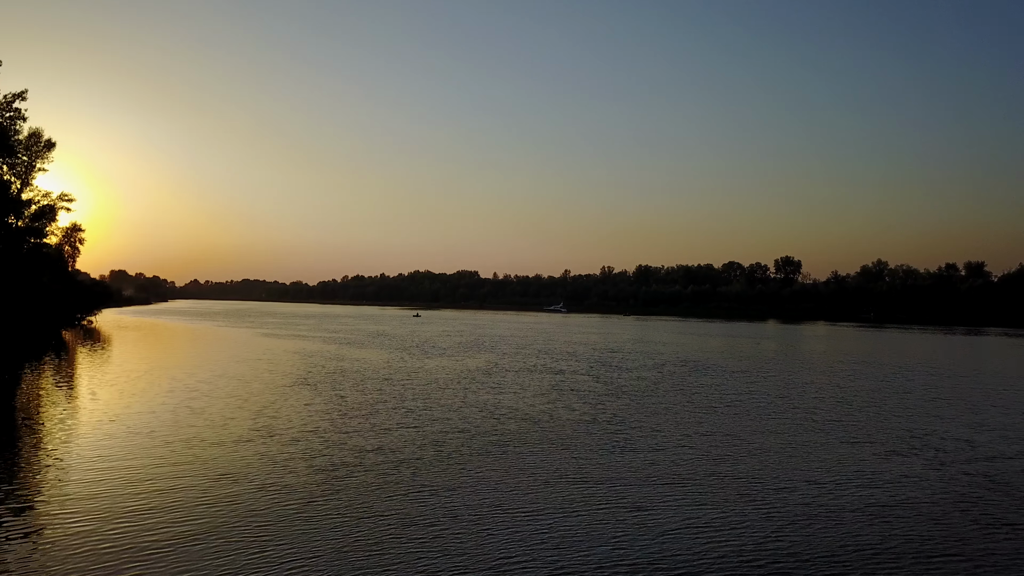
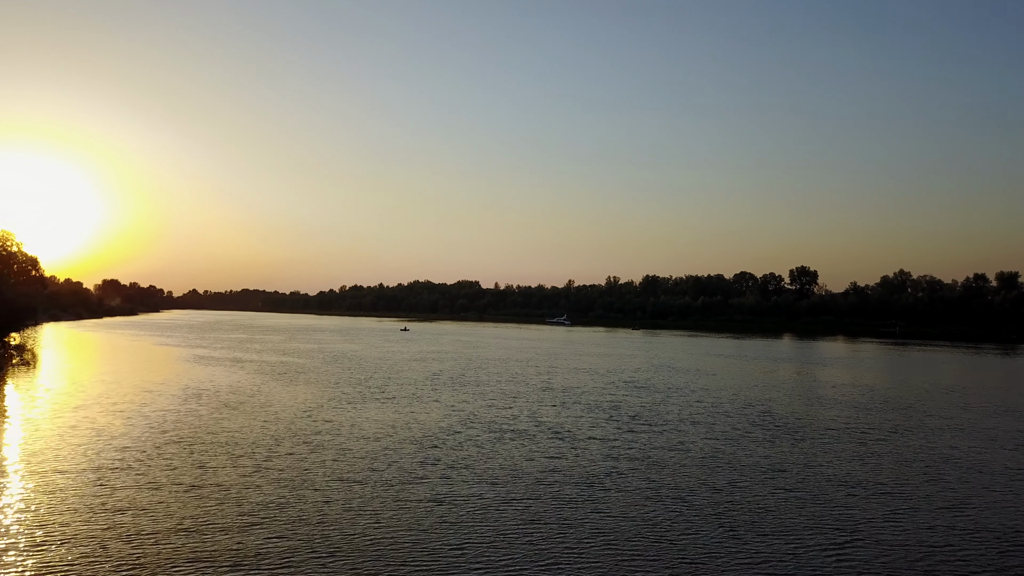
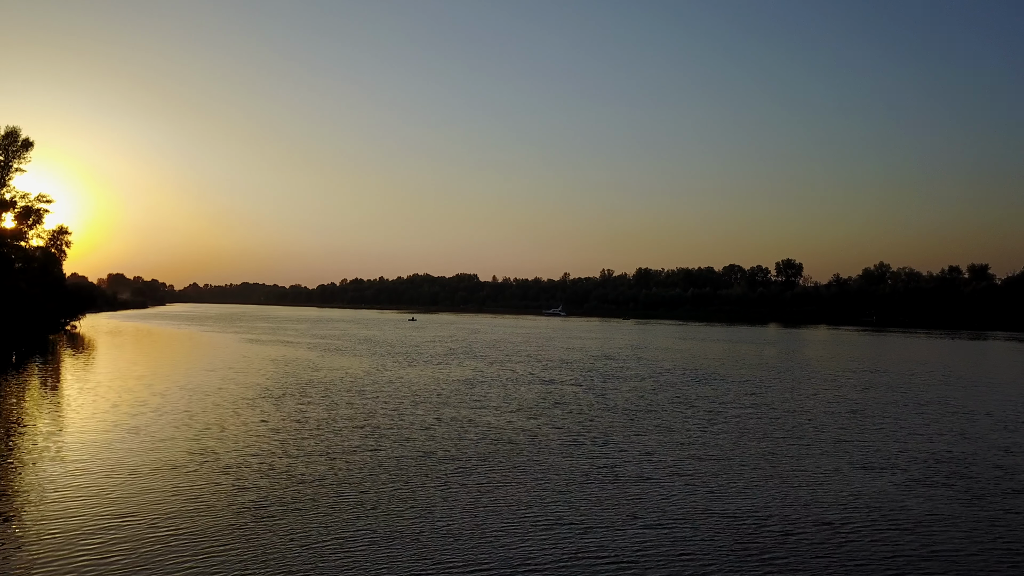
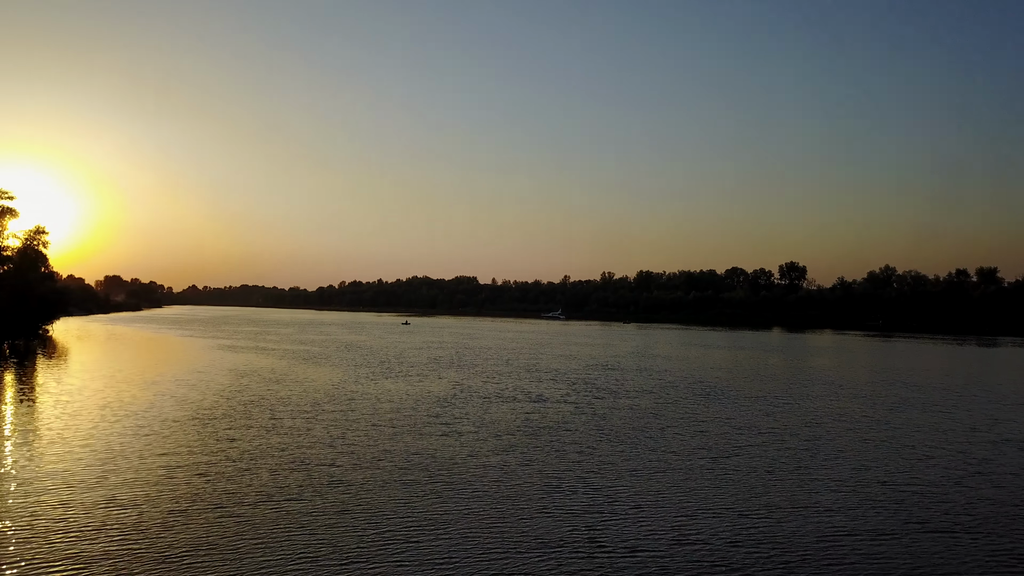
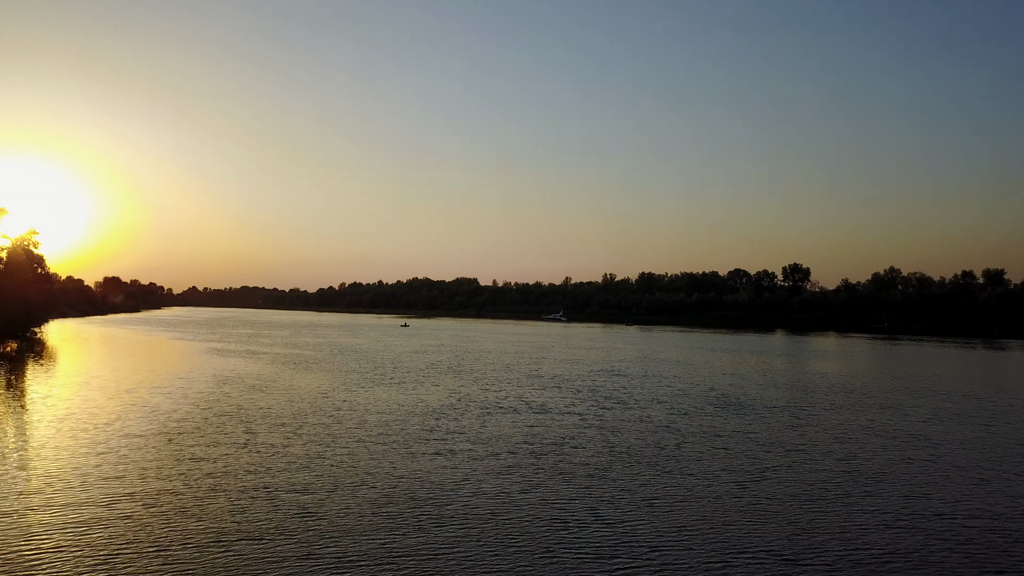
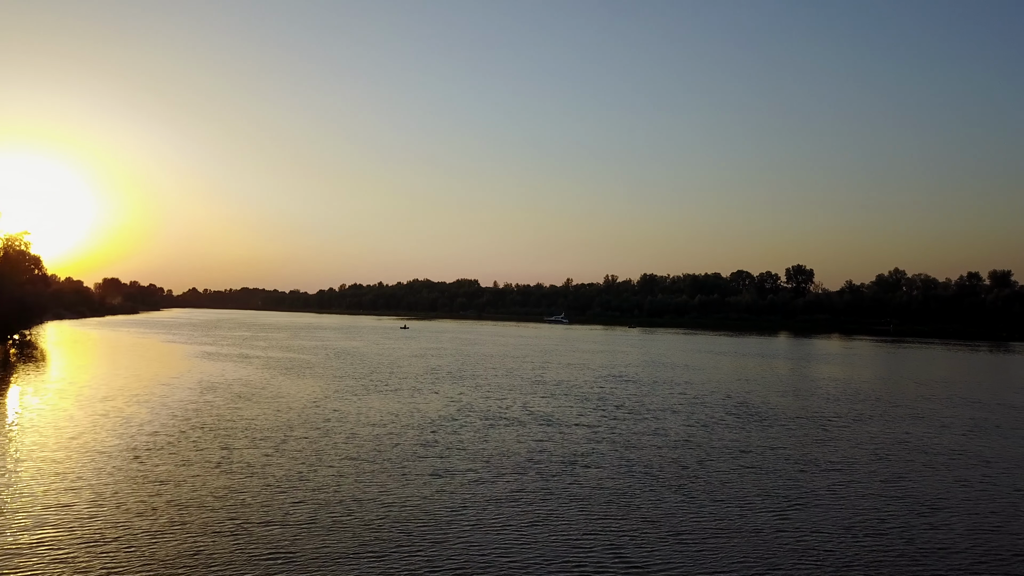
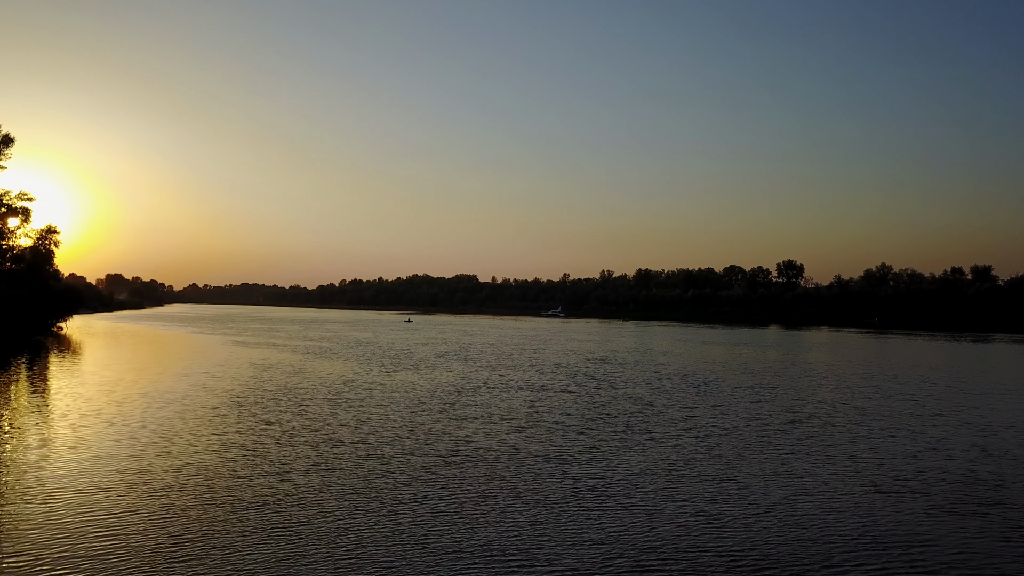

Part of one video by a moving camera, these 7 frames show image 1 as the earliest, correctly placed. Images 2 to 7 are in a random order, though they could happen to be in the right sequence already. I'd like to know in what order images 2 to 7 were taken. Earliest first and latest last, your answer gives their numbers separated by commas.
3, 7, 4, 5, 6, 2
